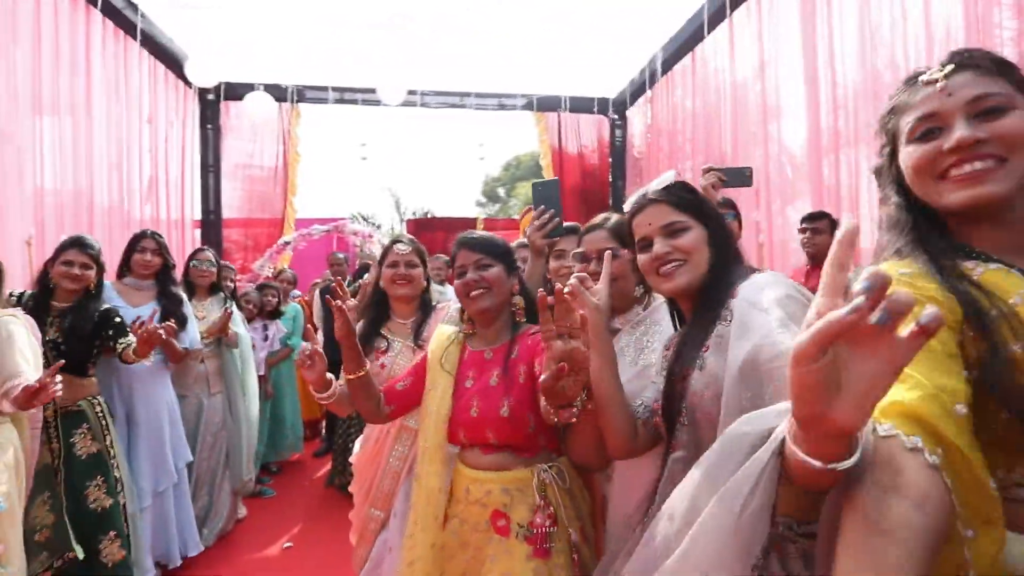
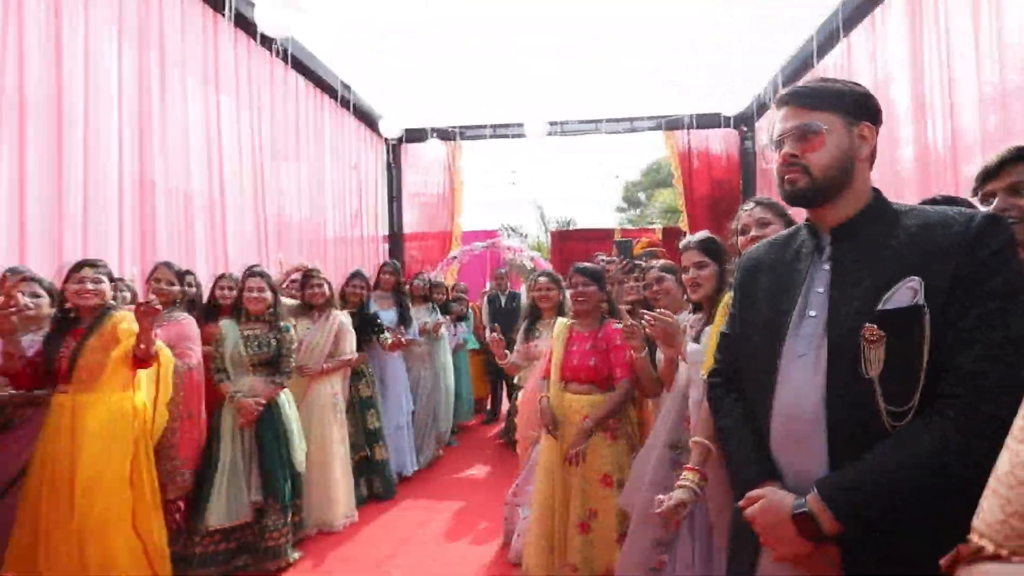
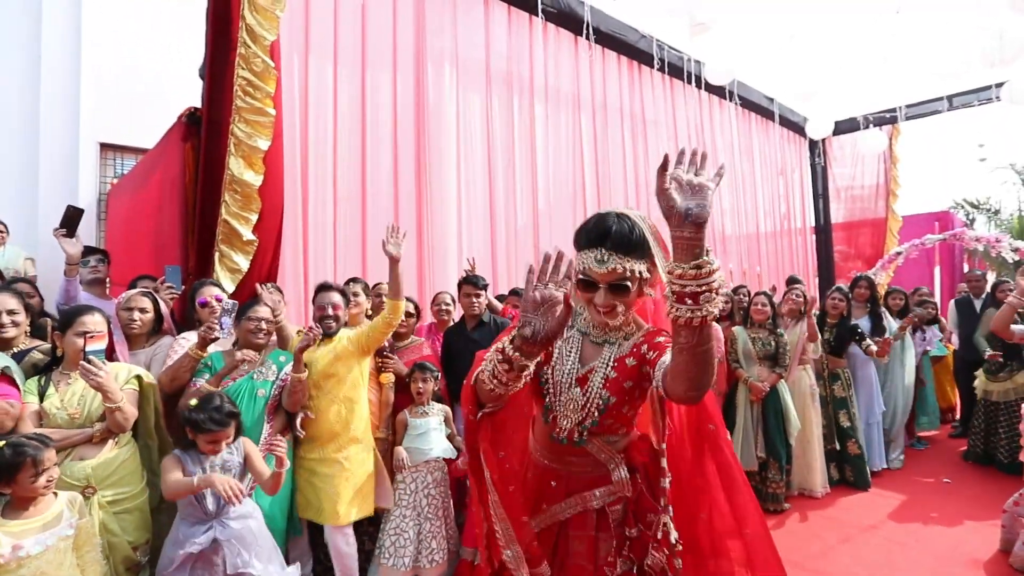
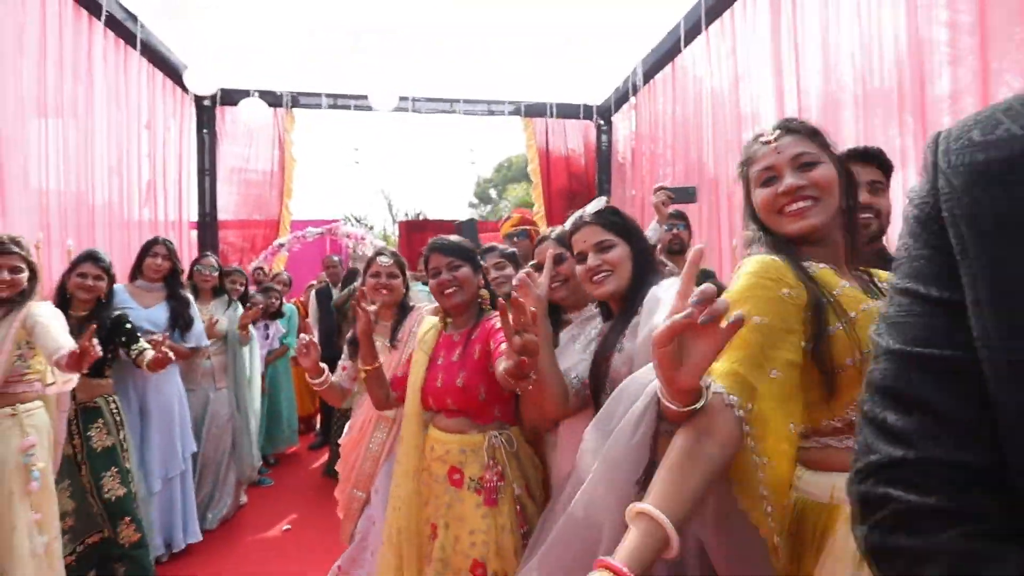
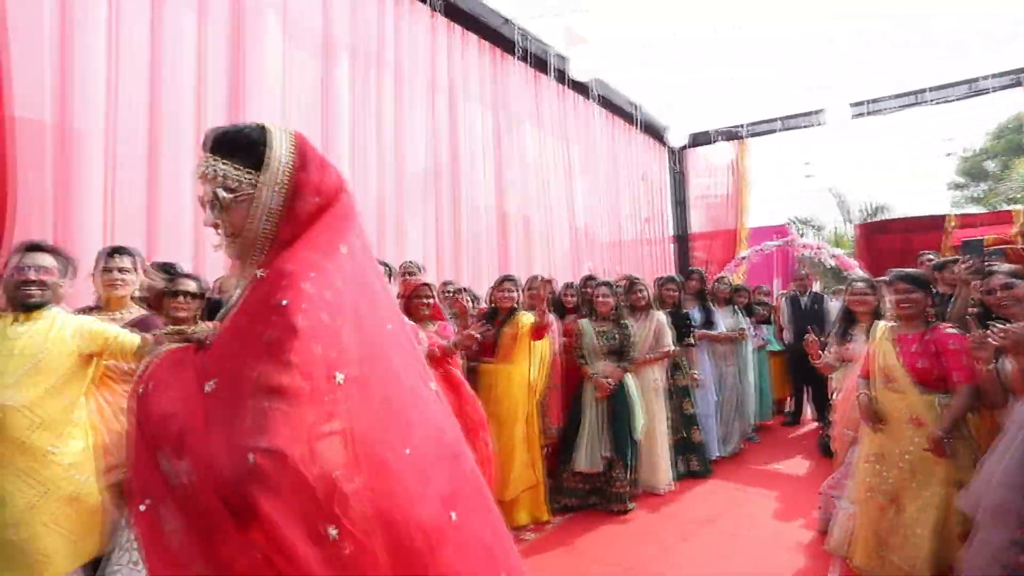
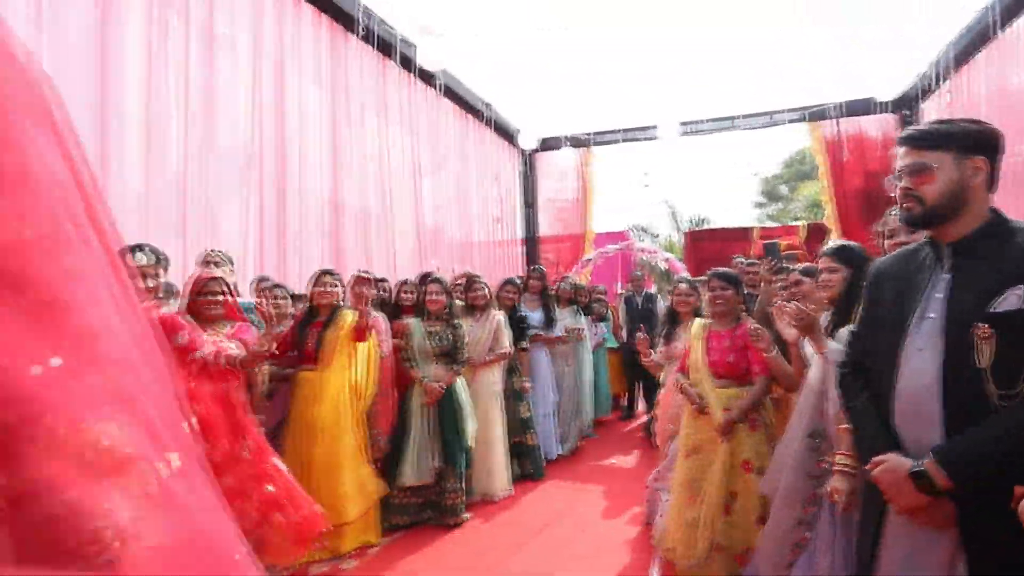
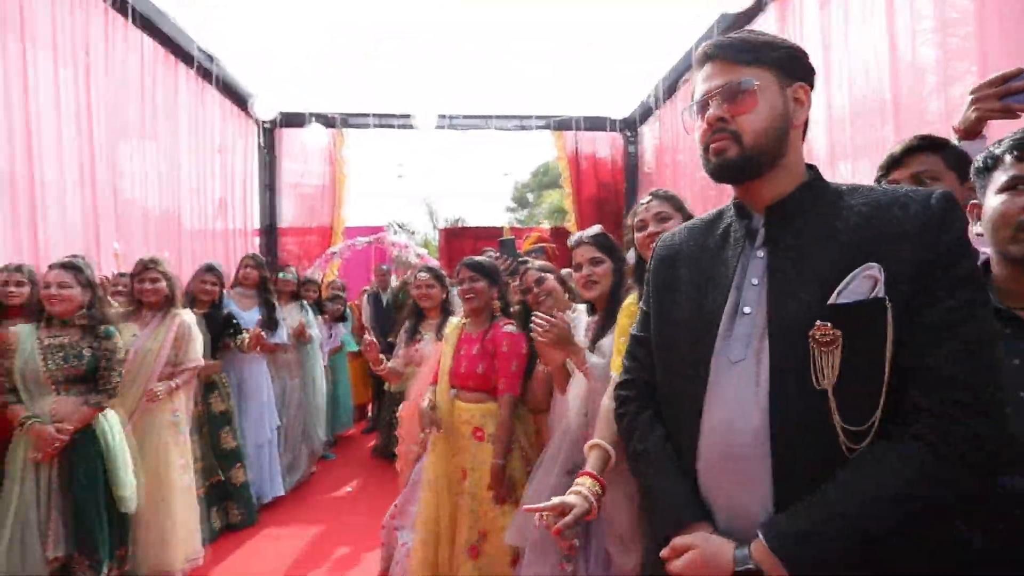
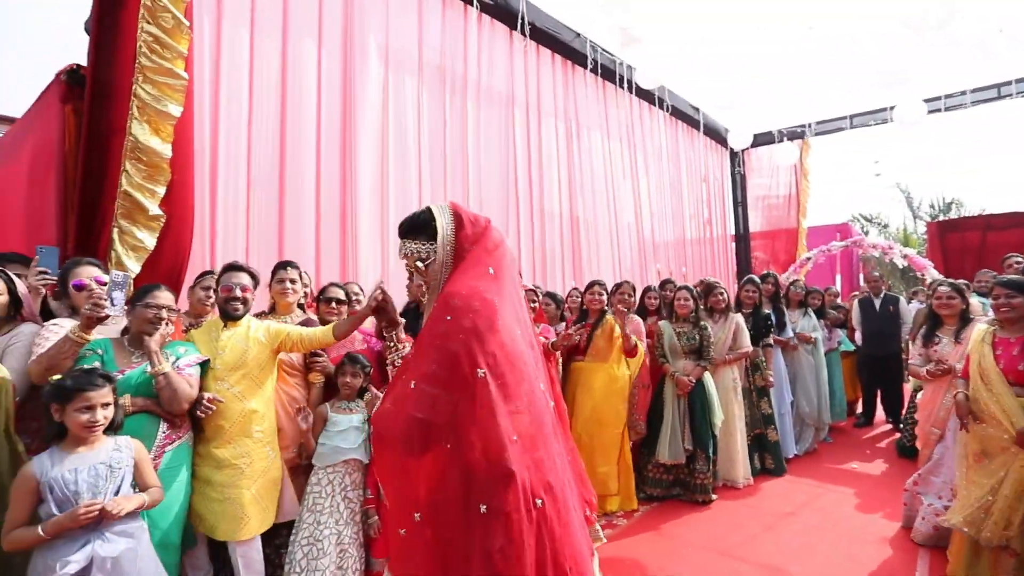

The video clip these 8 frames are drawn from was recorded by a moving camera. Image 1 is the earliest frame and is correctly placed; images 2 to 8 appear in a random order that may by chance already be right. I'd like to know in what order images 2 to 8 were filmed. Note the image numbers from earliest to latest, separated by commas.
4, 7, 2, 6, 5, 8, 3
